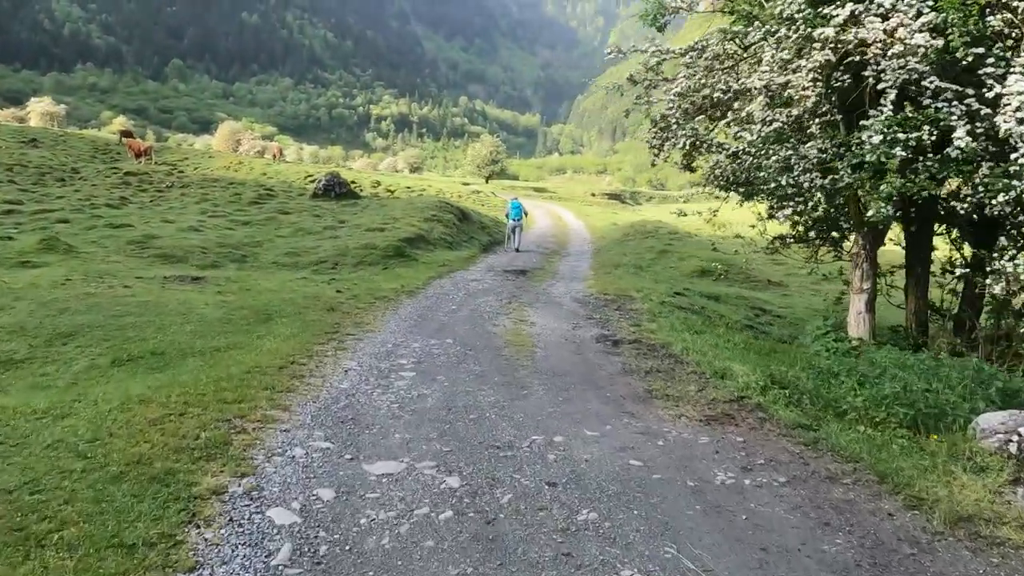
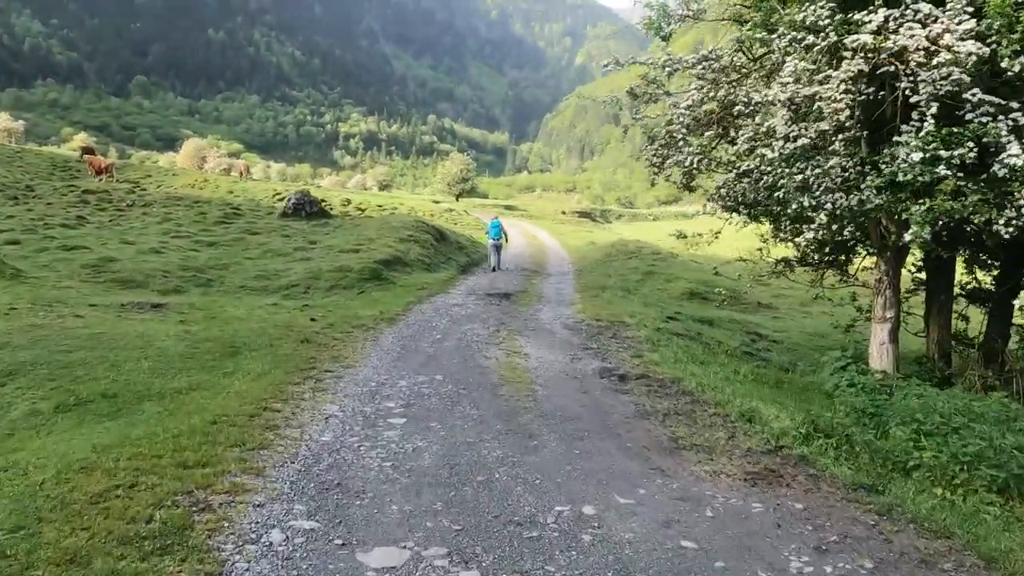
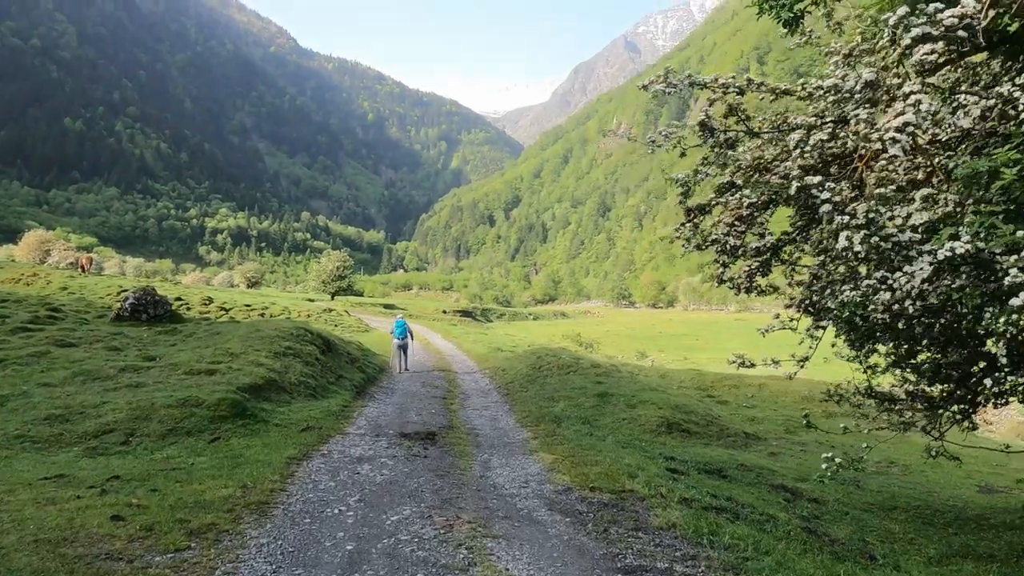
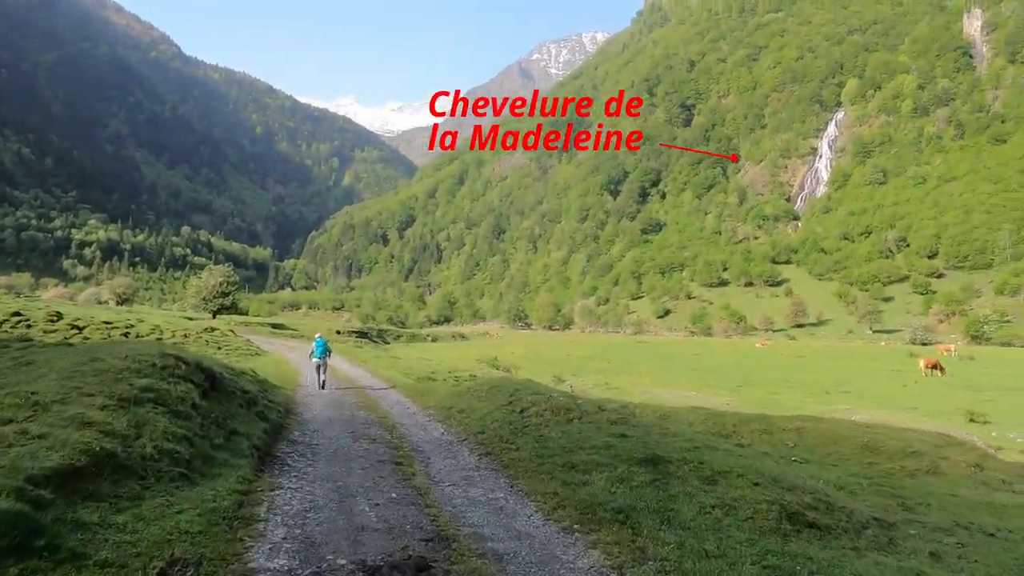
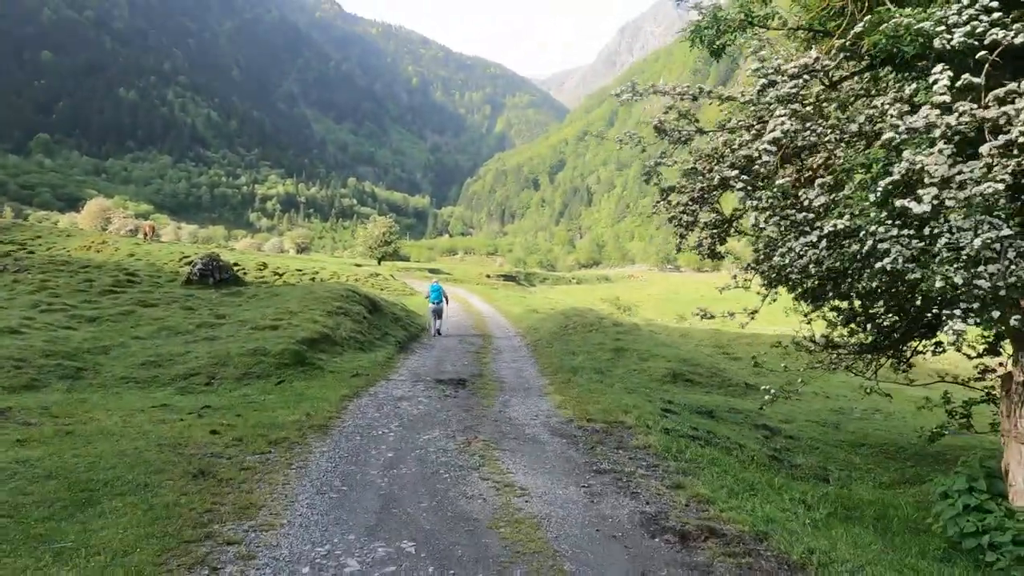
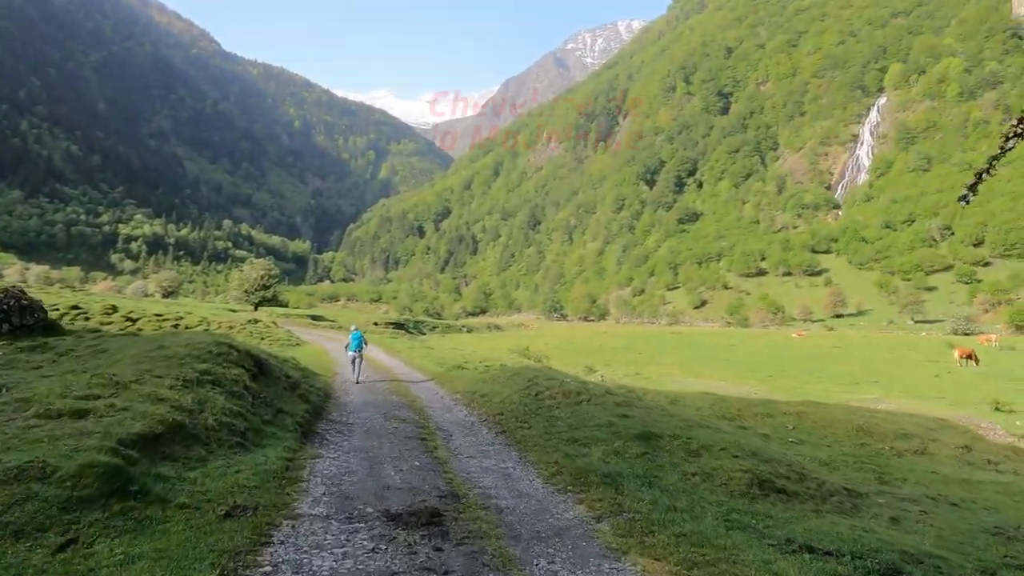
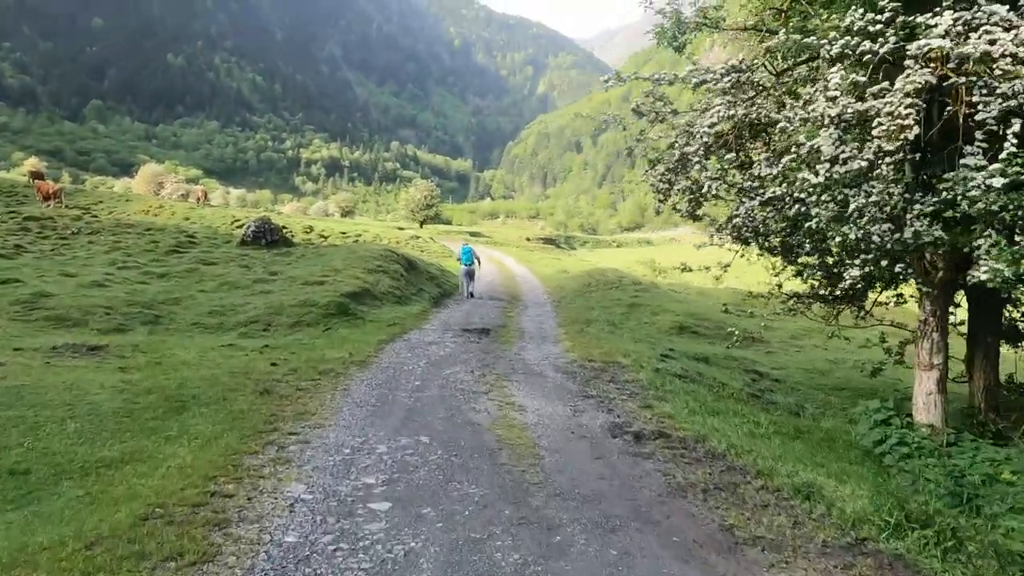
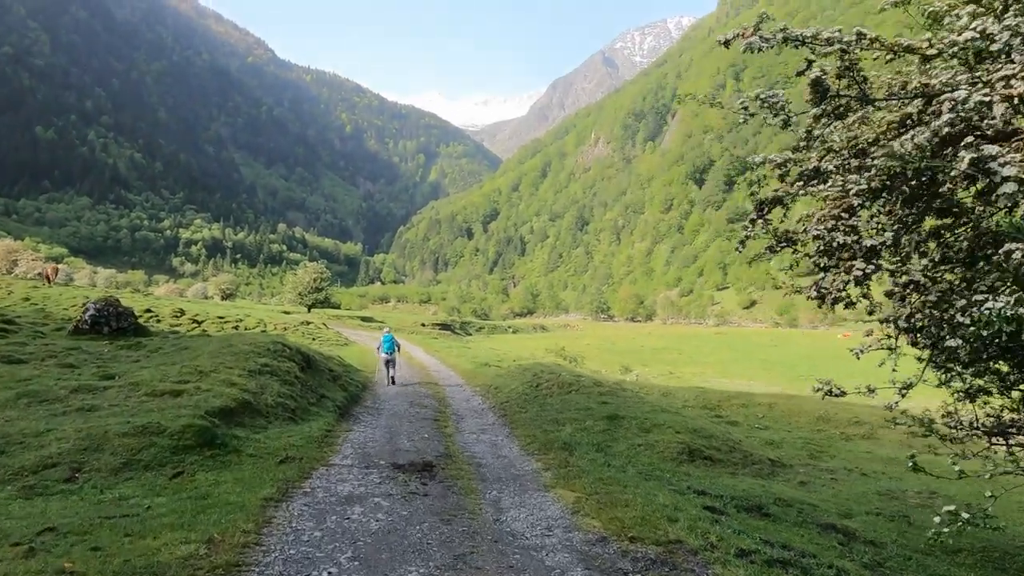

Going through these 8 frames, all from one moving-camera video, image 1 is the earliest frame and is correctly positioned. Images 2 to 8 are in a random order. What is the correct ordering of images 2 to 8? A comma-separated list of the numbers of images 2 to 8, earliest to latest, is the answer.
2, 7, 5, 3, 8, 6, 4
